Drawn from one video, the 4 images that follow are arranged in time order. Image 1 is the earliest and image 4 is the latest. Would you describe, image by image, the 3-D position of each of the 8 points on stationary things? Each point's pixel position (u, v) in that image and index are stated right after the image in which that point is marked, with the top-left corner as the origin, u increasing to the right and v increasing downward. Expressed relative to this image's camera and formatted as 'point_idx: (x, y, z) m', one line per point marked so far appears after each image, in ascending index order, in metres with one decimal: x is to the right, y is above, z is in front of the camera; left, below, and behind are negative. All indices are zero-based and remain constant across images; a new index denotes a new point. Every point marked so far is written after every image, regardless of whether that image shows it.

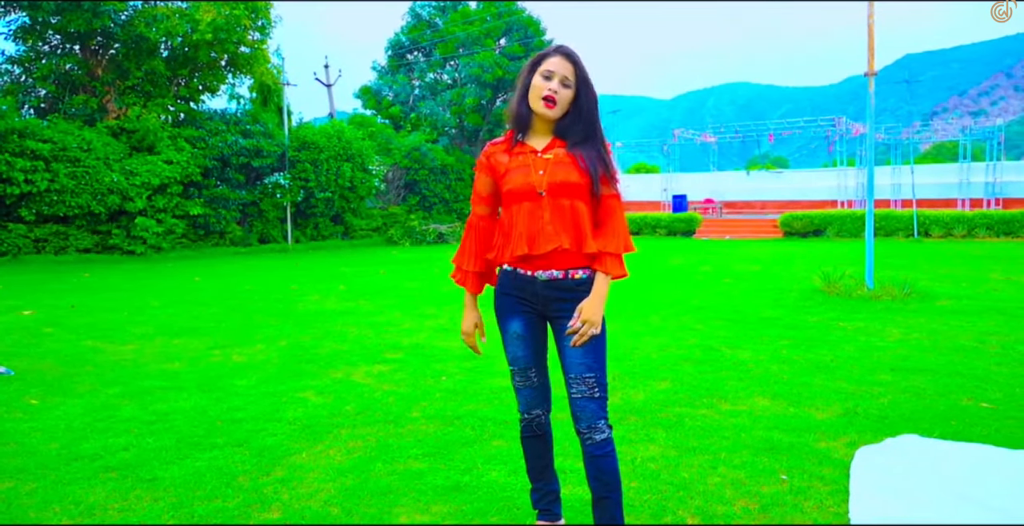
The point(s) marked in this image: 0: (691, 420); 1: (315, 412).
0: (+0.8, -0.7, +3.3) m
1: (-1.0, -0.8, +3.8) m
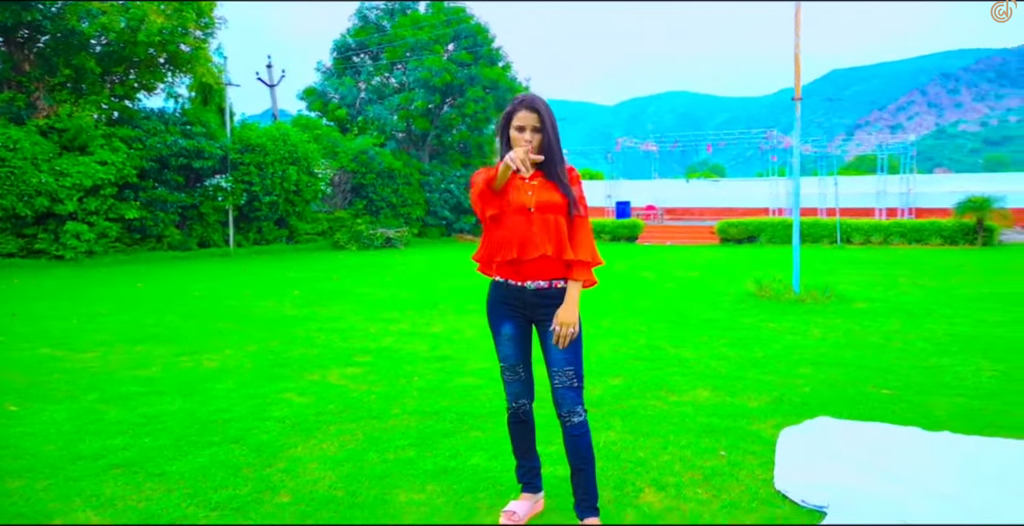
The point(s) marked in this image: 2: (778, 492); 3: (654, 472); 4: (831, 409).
0: (+0.7, -0.8, +3.8) m
1: (-1.2, -0.8, +4.2) m
2: (+0.9, -0.8, +2.6) m
3: (+0.6, -0.8, +2.9) m
4: (+1.5, -0.7, +3.7) m
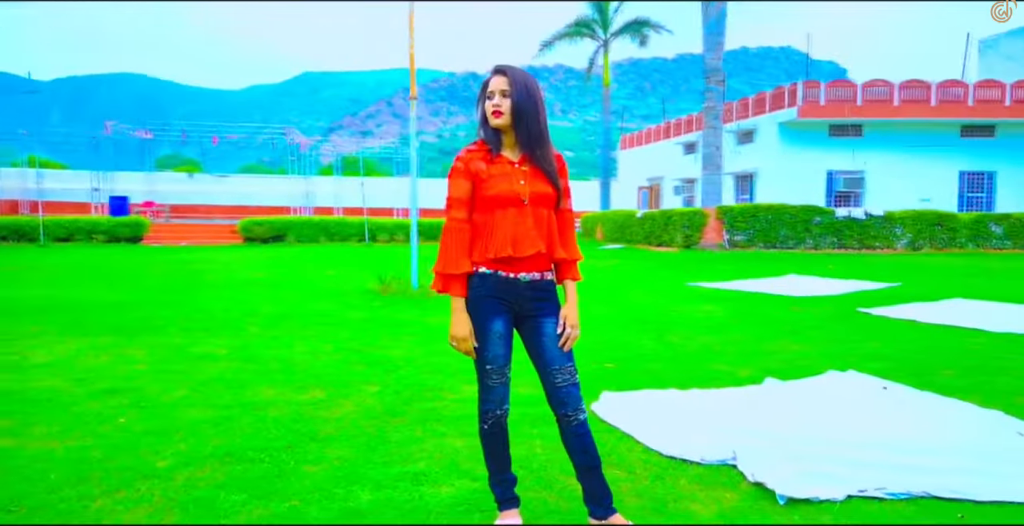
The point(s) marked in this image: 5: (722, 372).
0: (-0.3, -0.8, +3.8) m
1: (-1.9, -0.9, +2.9) m
2: (+0.6, -0.8, +3.1) m
3: (+0.2, -0.8, +3.0) m
4: (+0.5, -0.7, +4.2) m
5: (+1.3, -0.7, +4.6) m
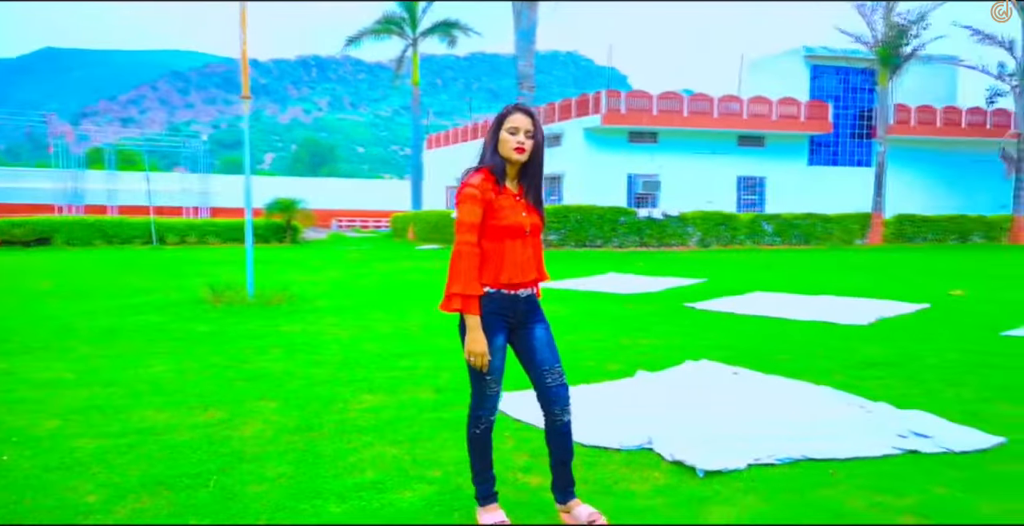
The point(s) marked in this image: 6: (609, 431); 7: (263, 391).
0: (-0.7, -0.8, +3.9) m
1: (-2.1, -1.0, +2.6) m
2: (+0.4, -0.8, +3.5) m
3: (-0.1, -0.9, +3.3) m
4: (-0.1, -0.7, +4.6) m
5: (+0.6, -0.7, +5.1) m
6: (+0.5, -0.8, +3.7) m
7: (-1.5, -0.8, +4.7) m
